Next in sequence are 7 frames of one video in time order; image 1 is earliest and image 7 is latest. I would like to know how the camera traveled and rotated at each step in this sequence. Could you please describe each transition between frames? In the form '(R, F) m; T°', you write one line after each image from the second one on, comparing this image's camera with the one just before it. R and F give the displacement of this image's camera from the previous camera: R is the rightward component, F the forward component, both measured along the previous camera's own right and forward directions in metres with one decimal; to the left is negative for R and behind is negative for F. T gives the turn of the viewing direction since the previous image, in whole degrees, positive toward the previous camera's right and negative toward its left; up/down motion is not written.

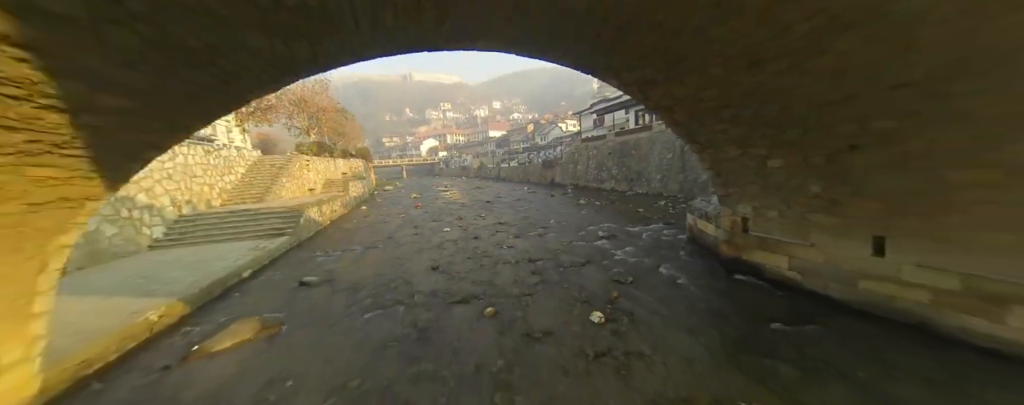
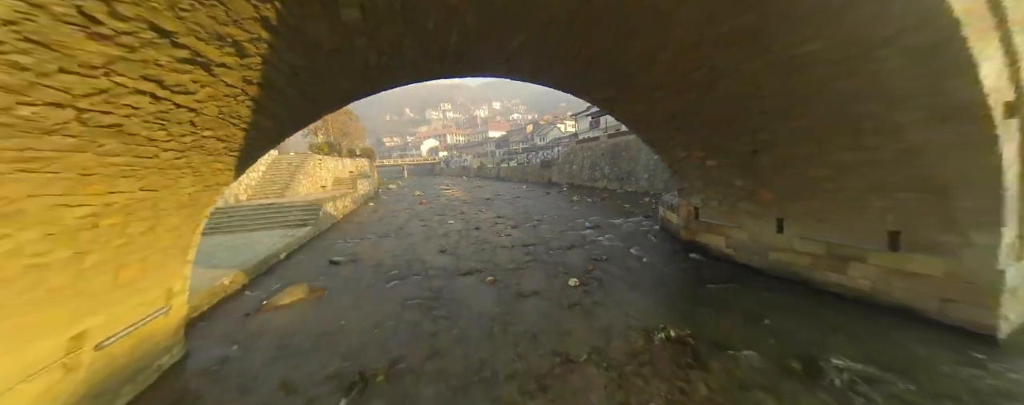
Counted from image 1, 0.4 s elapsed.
(+0.1, -1.5) m; 0°
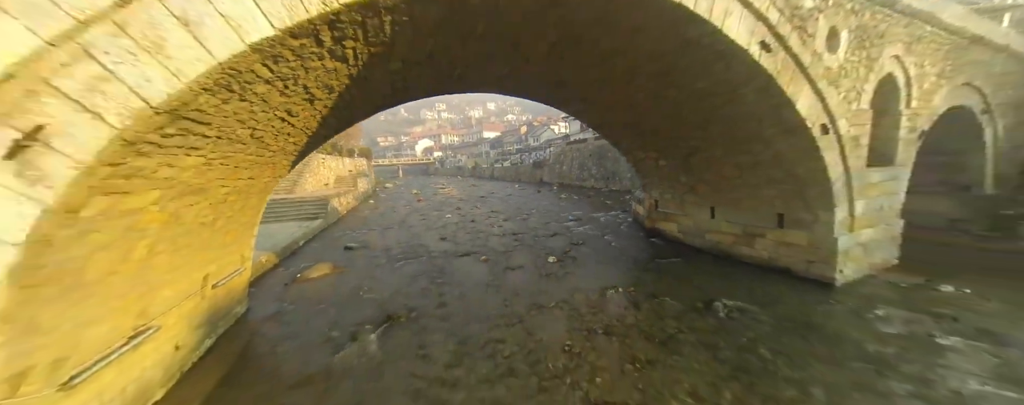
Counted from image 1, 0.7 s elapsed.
(+0.1, -1.5) m; +1°
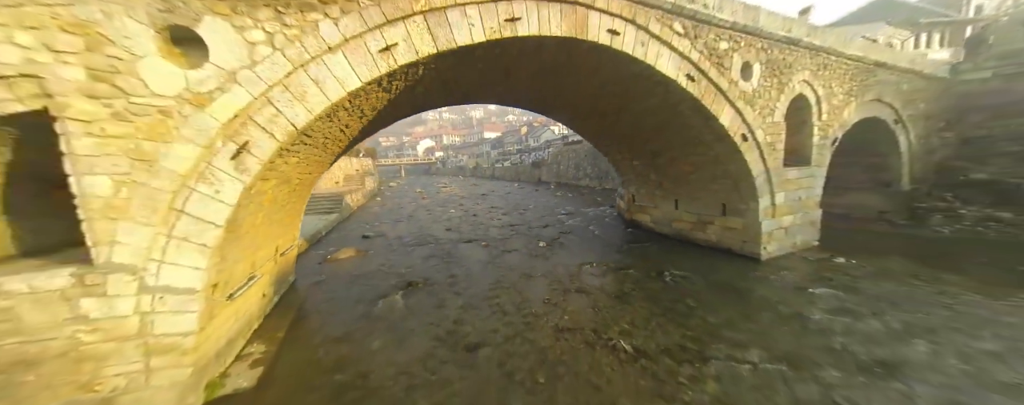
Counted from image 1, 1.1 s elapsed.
(+0.1, -1.4) m; 0°
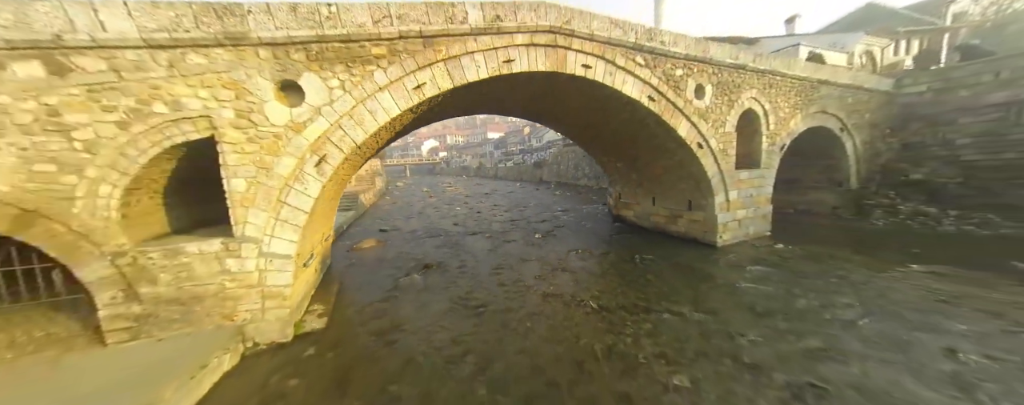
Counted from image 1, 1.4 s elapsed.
(+0.1, -1.4) m; -1°
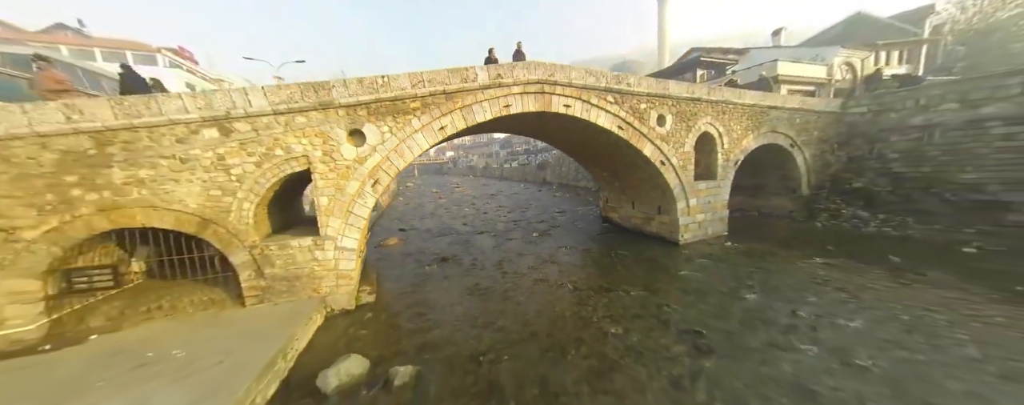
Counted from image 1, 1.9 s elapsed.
(+0.2, -1.9) m; -1°
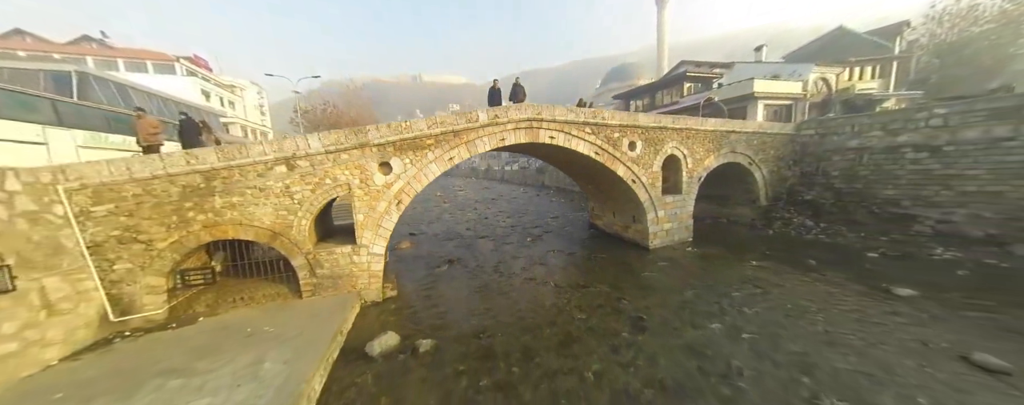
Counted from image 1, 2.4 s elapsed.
(+0.3, -1.7) m; 0°
